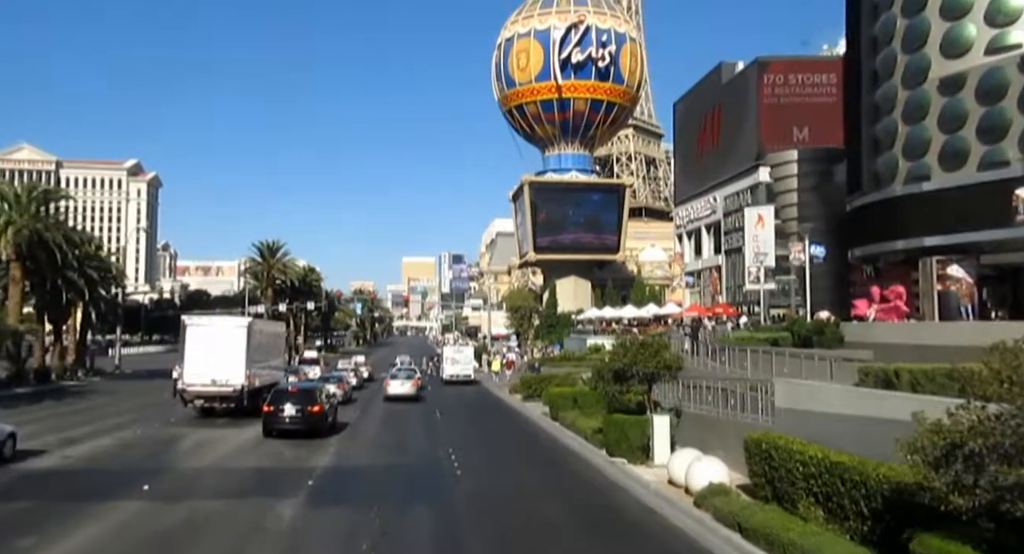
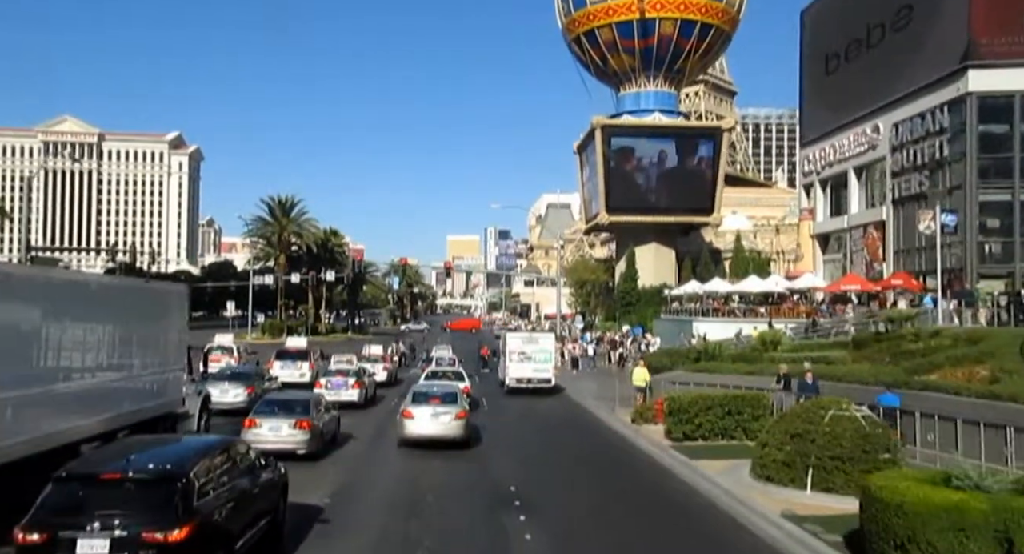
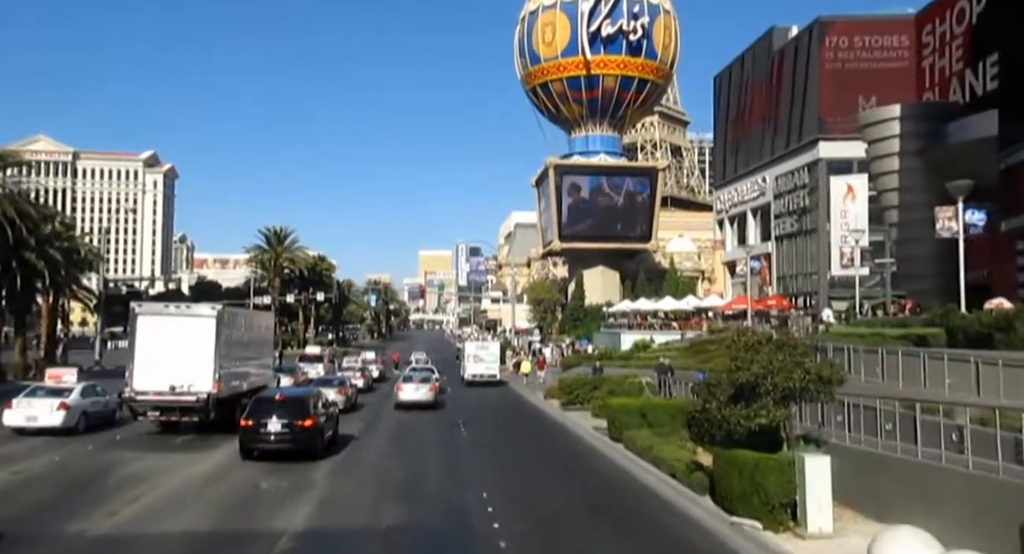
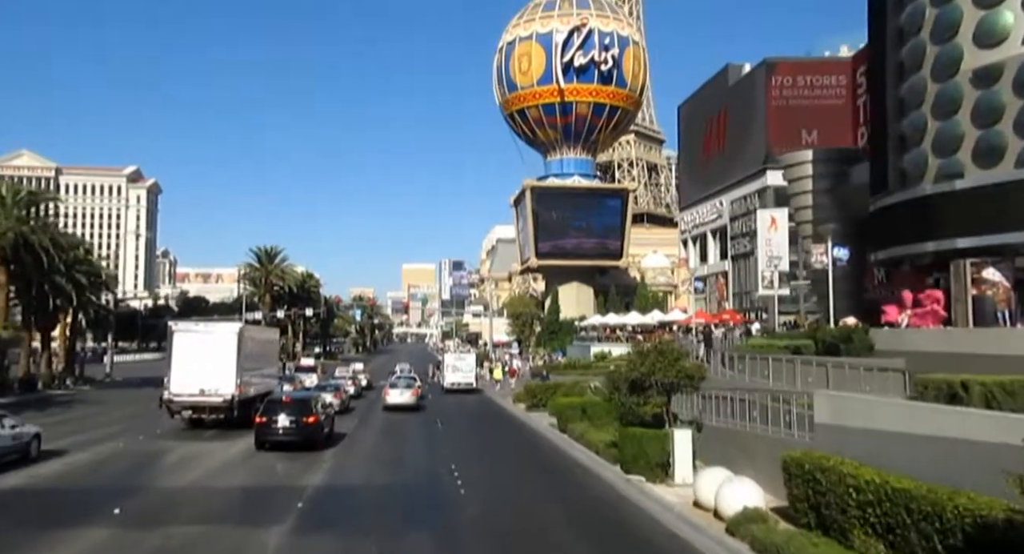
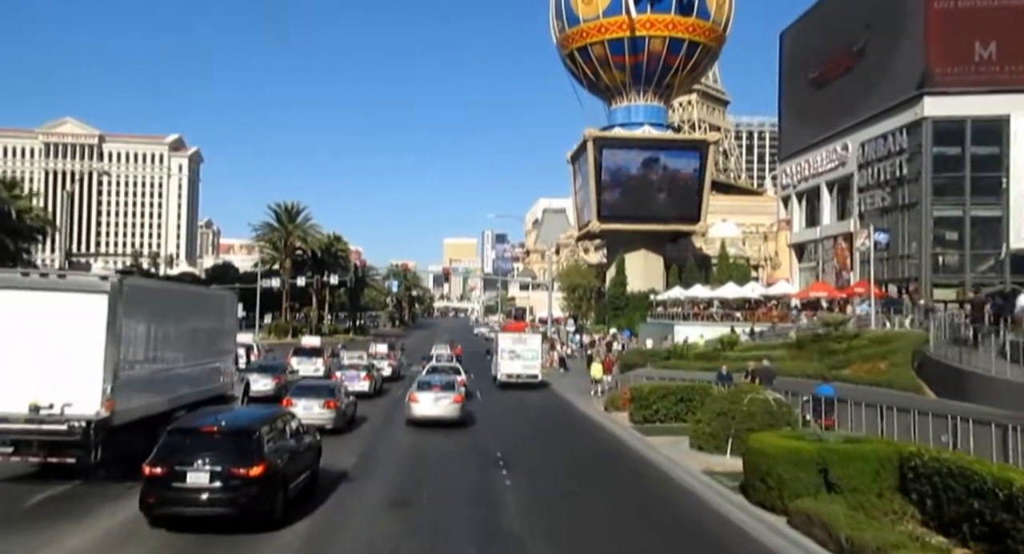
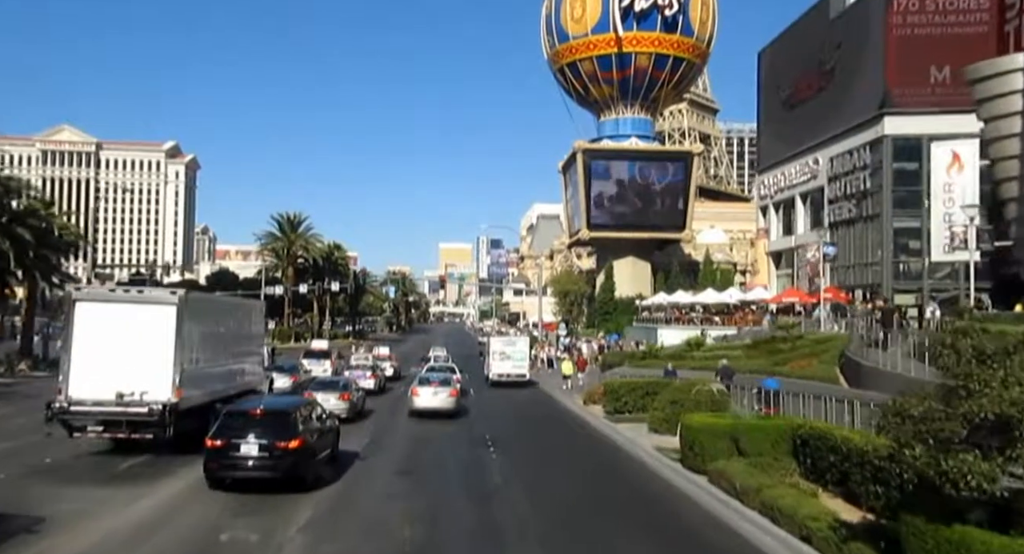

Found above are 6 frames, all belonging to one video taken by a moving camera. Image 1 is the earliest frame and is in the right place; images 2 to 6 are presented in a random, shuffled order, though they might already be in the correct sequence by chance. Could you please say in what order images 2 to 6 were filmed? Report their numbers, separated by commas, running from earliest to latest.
4, 3, 6, 5, 2
